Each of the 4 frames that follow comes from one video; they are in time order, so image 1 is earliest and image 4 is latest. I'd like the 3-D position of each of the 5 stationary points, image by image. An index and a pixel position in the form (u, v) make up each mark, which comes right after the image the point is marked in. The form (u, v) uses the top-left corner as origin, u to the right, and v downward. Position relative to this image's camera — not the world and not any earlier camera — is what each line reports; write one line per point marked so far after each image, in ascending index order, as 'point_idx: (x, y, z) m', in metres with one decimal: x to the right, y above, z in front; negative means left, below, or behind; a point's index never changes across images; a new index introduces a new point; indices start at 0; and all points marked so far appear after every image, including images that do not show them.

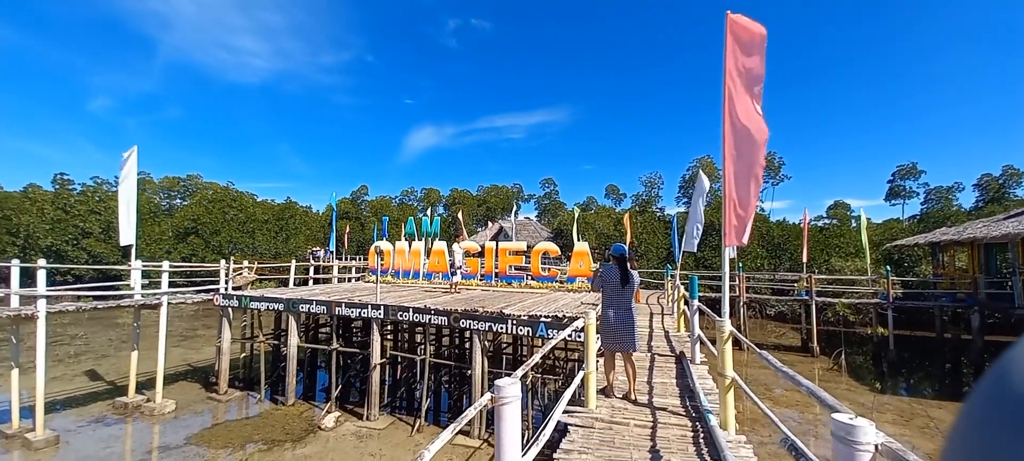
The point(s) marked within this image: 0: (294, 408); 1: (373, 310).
0: (-7.1, -5.7, +13.3) m
1: (-4.4, -2.5, +12.8) m
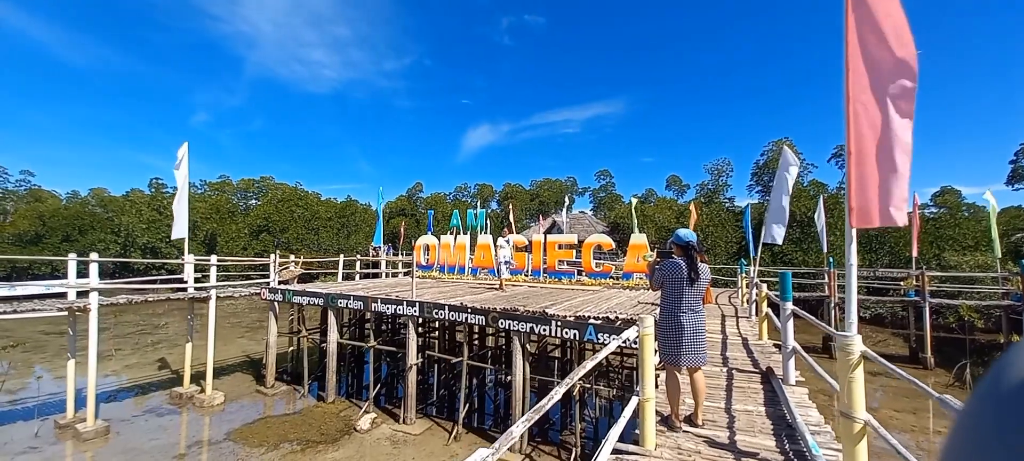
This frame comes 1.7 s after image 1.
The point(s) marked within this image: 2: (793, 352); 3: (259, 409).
0: (-5.6, -5.5, +12.9) m
1: (-3.0, -2.3, +12.0) m
2: (+4.4, -1.9, +6.5) m
3: (-8.2, -5.8, +13.4) m
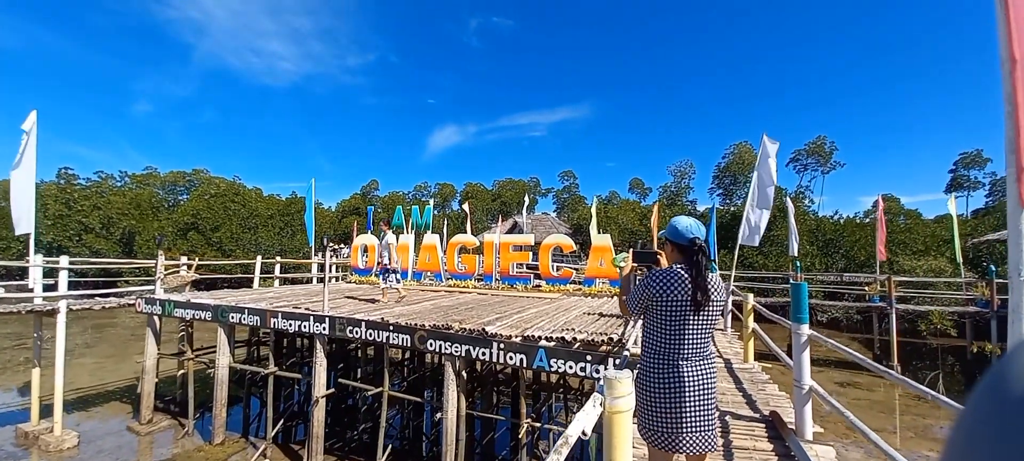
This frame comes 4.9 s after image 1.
0: (-7.2, -5.4, +10.2) m
1: (-4.5, -2.2, +9.5) m
2: (+3.3, -1.8, +4.6) m
3: (-9.8, -5.7, +10.4) m
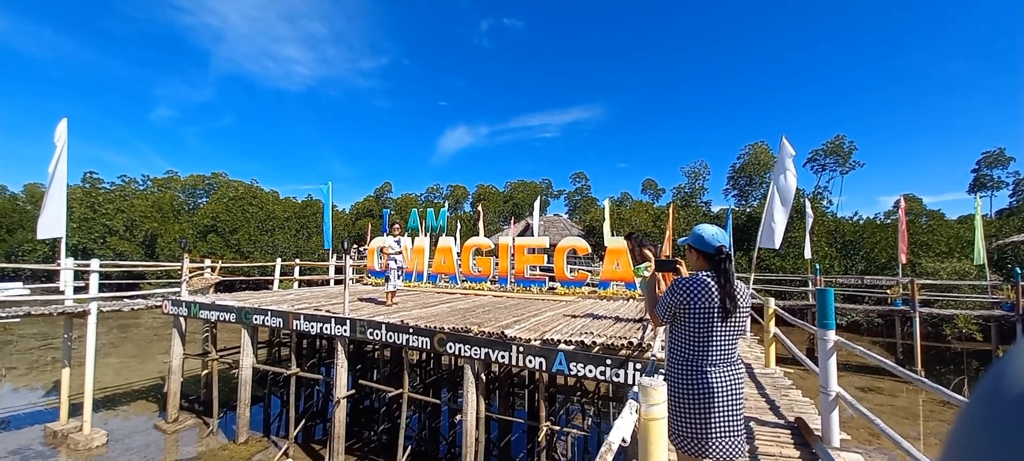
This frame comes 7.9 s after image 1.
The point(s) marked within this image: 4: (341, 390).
0: (-6.8, -5.5, +10.4) m
1: (-4.1, -2.2, +9.7) m
2: (+3.6, -1.9, +4.6) m
3: (-9.3, -5.8, +10.7) m
4: (-4.0, -3.7, +9.5) m
